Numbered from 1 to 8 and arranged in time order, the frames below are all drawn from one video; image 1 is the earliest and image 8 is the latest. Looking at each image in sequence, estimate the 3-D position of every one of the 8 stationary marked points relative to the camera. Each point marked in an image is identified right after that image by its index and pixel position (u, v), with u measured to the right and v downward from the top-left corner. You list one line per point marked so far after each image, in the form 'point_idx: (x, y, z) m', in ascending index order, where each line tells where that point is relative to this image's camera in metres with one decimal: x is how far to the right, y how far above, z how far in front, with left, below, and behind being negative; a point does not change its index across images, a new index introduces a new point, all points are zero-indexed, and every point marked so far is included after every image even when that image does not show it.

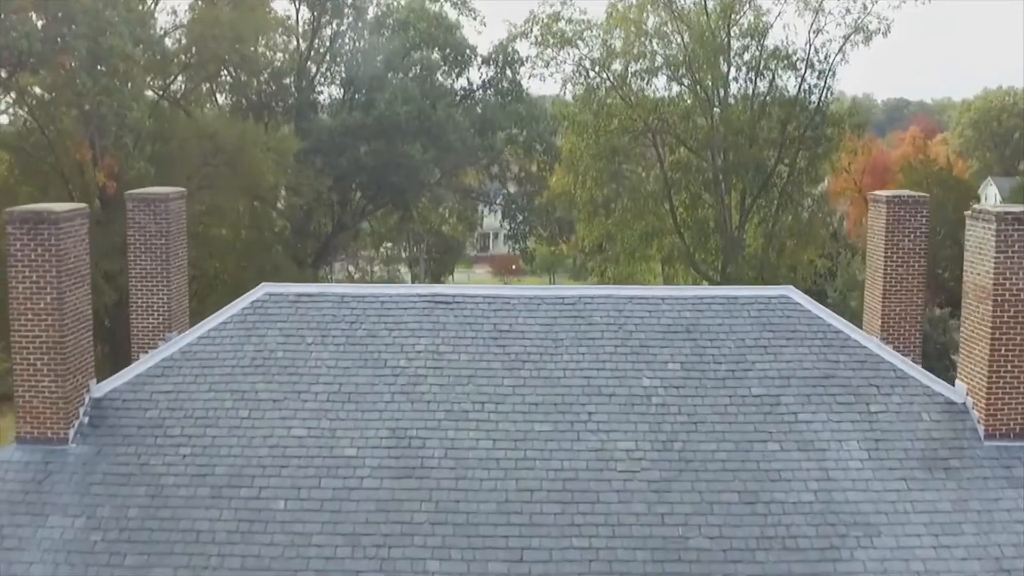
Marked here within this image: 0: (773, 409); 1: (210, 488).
0: (+3.4, -1.6, +11.1) m
1: (-3.7, -2.5, +10.3) m
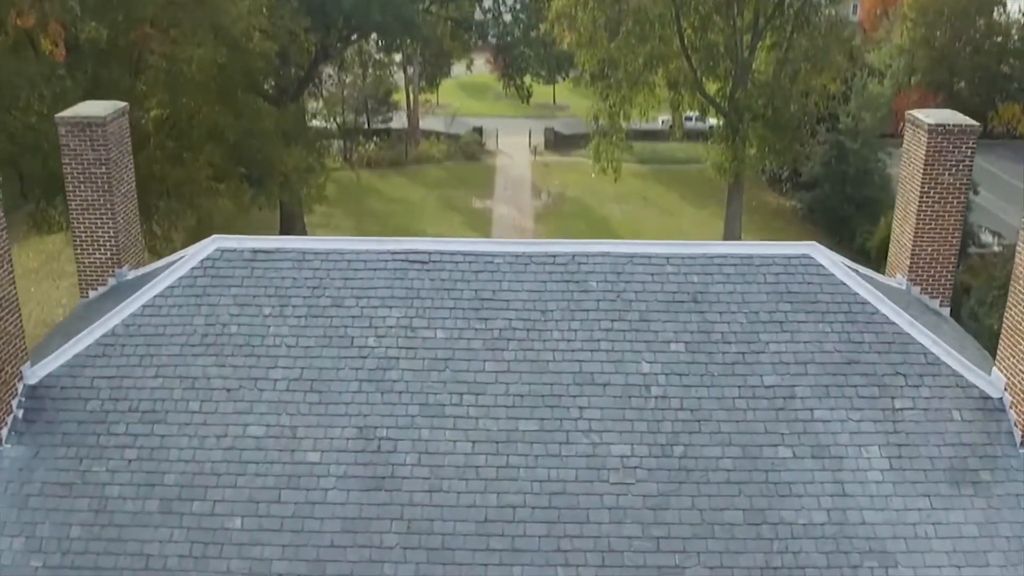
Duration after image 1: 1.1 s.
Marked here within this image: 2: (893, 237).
0: (+3.2, -1.4, +9.9) m
1: (-3.9, -2.4, +9.4) m
2: (+6.0, +0.9, +13.6) m
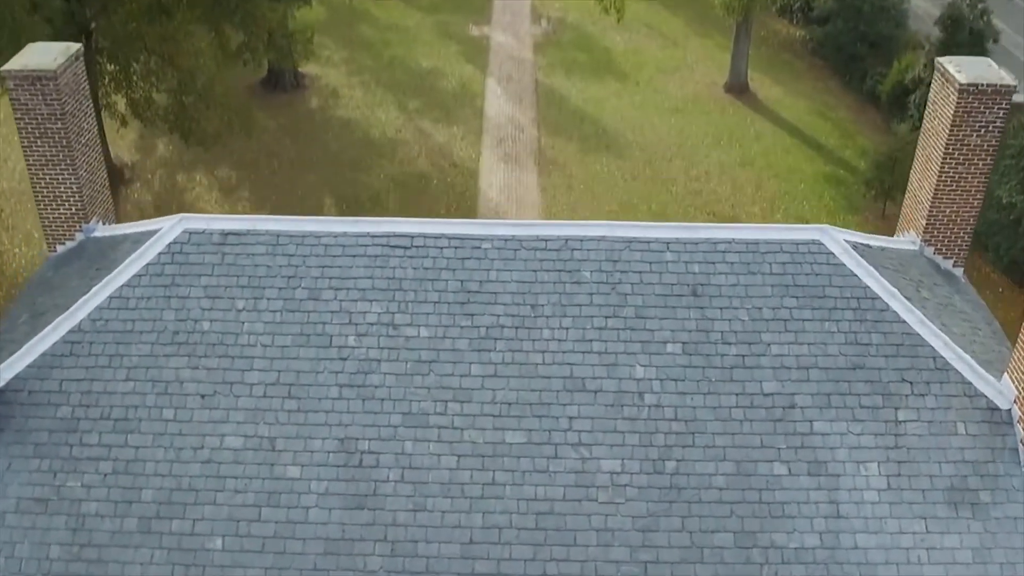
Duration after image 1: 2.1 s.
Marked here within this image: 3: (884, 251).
0: (+3.1, -1.4, +9.5) m
1: (-4.0, -2.5, +9.2) m
2: (+5.9, +1.5, +12.7) m
3: (+5.1, +0.6, +11.5) m
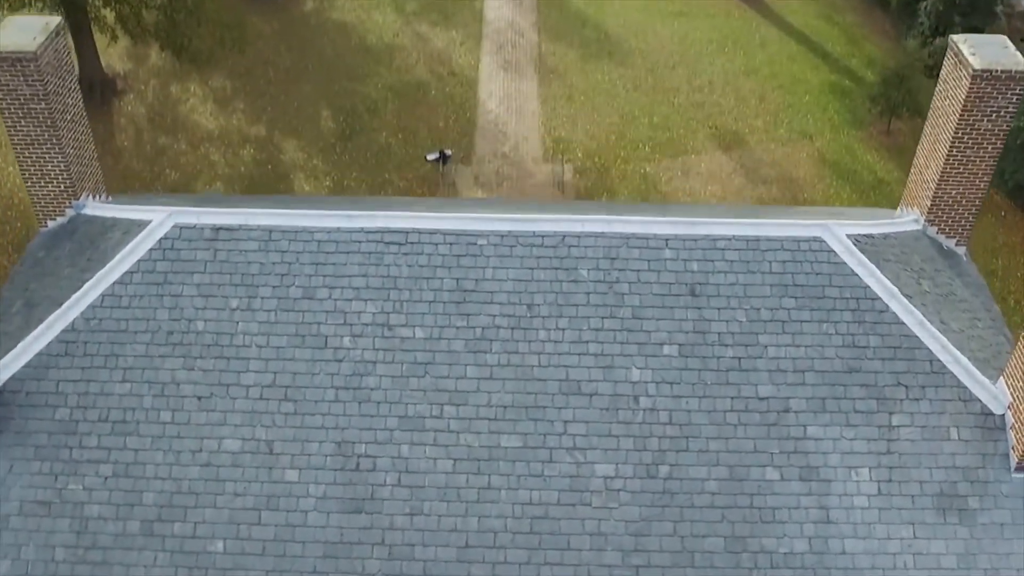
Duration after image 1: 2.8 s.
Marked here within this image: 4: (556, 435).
0: (+3.0, -1.5, +9.5) m
1: (-4.1, -2.6, +9.3) m
2: (+5.9, +1.8, +12.4) m
3: (+5.0, +0.7, +11.3) m
4: (+0.5, -1.7, +9.5) m
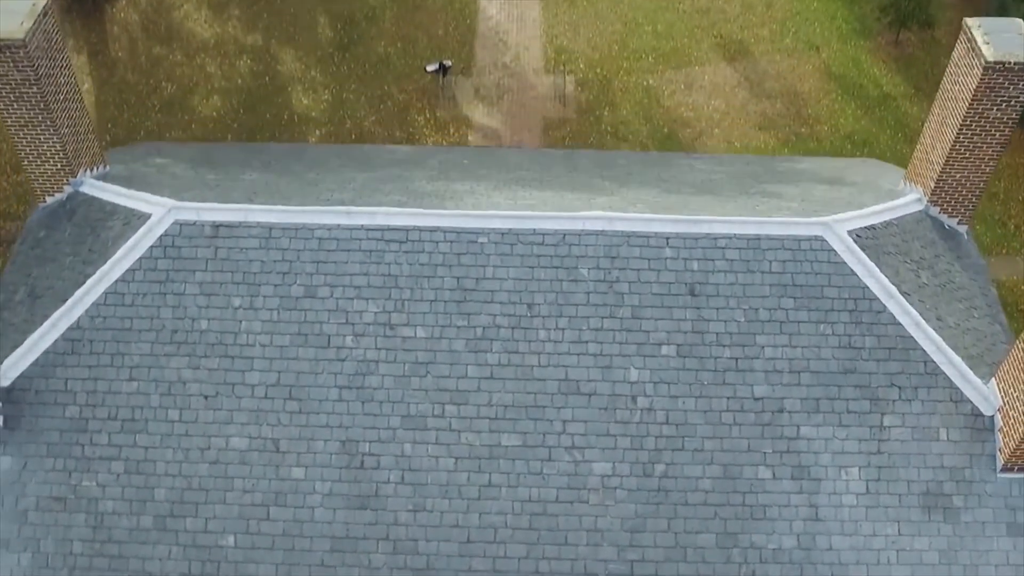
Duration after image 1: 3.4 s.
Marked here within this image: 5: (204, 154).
0: (+3.0, -1.5, +9.8) m
1: (-4.1, -2.6, +9.7) m
2: (+5.9, +2.0, +12.2) m
3: (+5.0, +0.9, +11.2) m
4: (+0.5, -1.7, +9.8) m
5: (-5.8, +2.5, +16.0) m
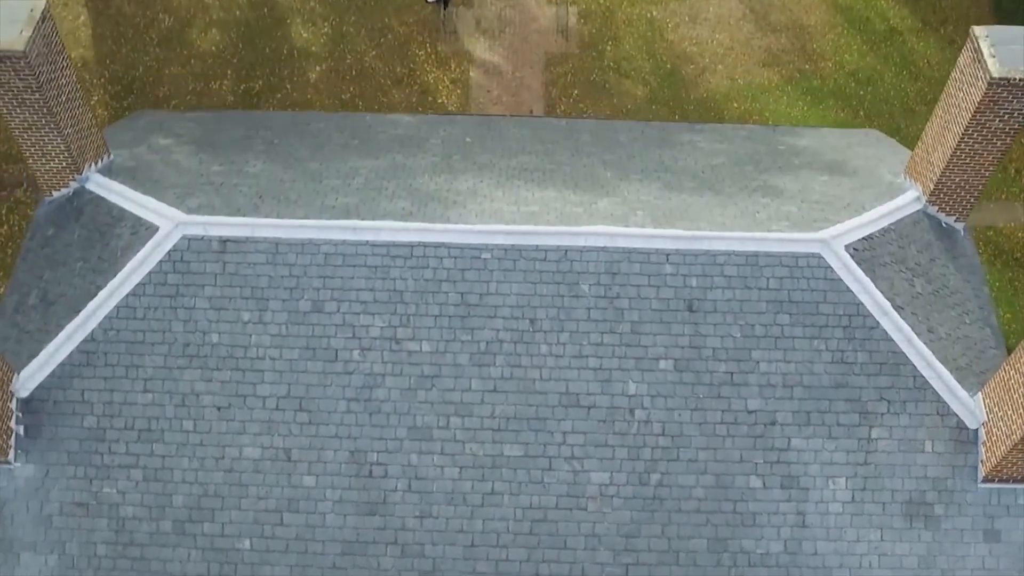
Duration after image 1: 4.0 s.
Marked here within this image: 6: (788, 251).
0: (+3.0, -1.7, +10.1) m
1: (-4.1, -2.8, +10.2) m
2: (+5.9, +2.0, +12.2) m
3: (+5.1, +0.8, +11.4) m
4: (+0.5, -1.9, +10.2) m
5: (-5.8, +2.9, +15.9) m
6: (+3.3, +0.4, +10.2) m
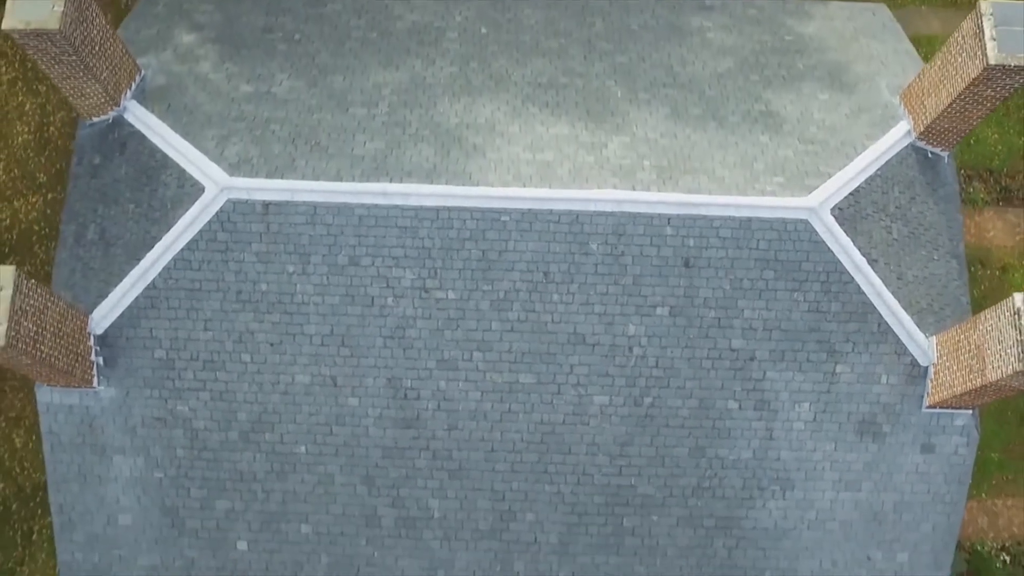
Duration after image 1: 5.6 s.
0: (+3.2, -1.1, +11.8) m
1: (-3.9, -2.1, +12.1) m
2: (+6.1, +3.1, +12.8) m
3: (+5.3, +1.7, +12.3) m
4: (+0.7, -1.2, +11.8) m
5: (-5.6, +5.0, +16.0) m
6: (+3.5, +1.0, +11.2) m
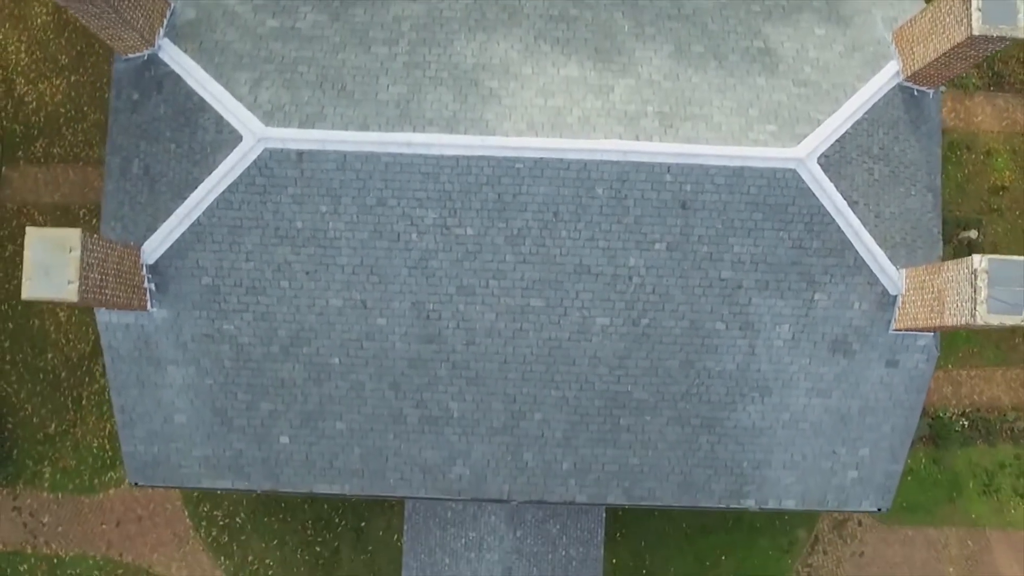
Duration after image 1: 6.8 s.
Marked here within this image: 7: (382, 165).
0: (+3.4, -0.1, +13.2) m
1: (-3.7, -1.0, +13.6) m
2: (+6.3, +4.2, +13.4) m
3: (+5.5, +2.7, +13.2) m
4: (+0.9, -0.2, +13.2) m
5: (-5.4, +6.7, +16.2) m
6: (+3.7, +1.9, +12.3) m
7: (-1.9, +1.8, +12.3) m
